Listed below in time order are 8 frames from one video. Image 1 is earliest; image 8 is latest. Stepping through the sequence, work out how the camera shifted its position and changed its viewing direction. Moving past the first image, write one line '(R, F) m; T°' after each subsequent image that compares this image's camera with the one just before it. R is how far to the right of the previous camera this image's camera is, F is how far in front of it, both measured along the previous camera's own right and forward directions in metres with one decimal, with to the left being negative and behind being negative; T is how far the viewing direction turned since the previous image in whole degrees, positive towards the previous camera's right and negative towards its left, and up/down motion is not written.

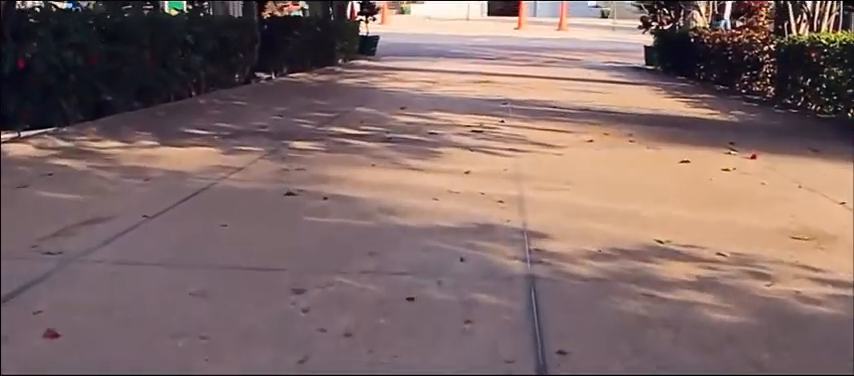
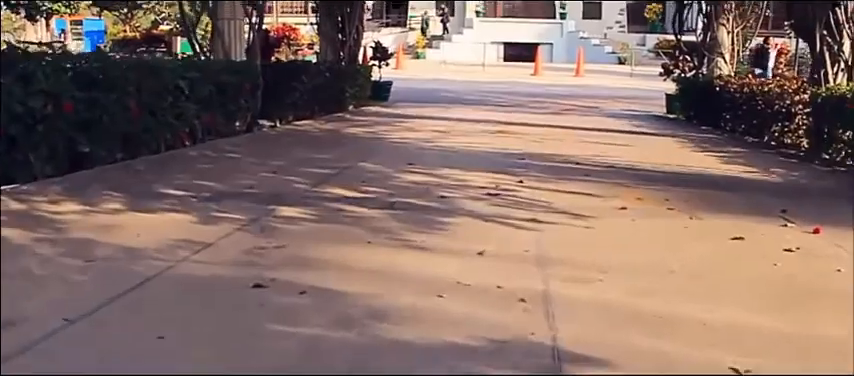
(0.0, +0.8) m; -1°
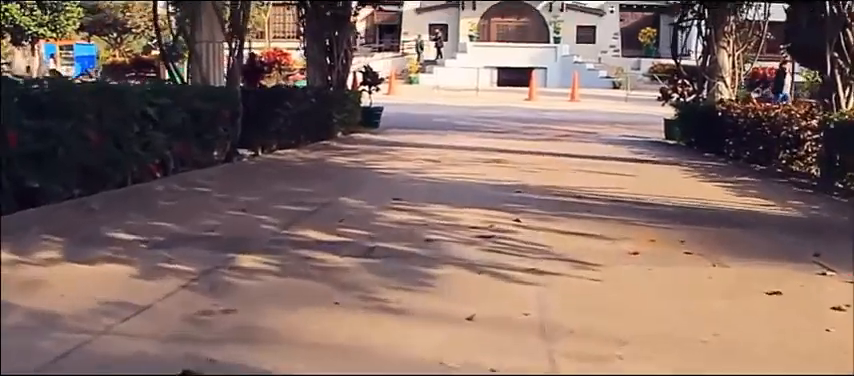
(0.0, +0.7) m; 0°
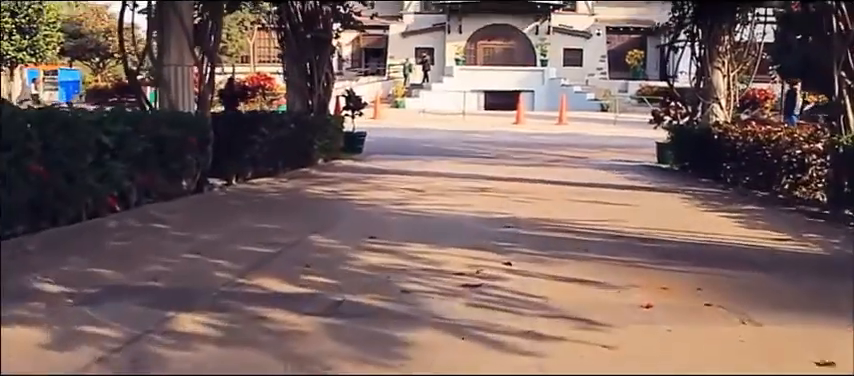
(0.0, +0.7) m; +1°
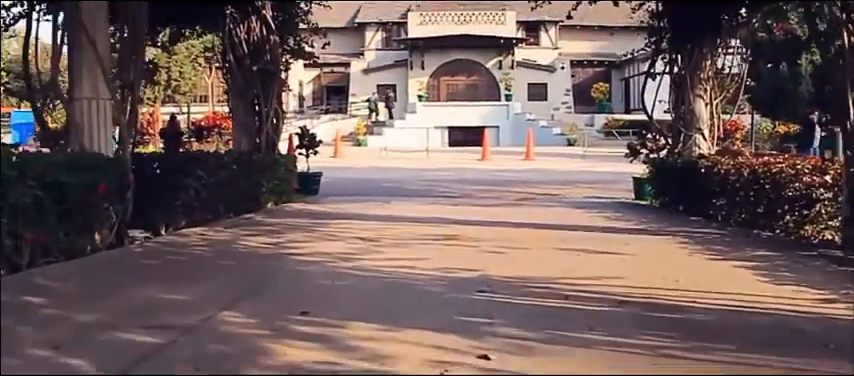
(+0.1, +1.5) m; +2°
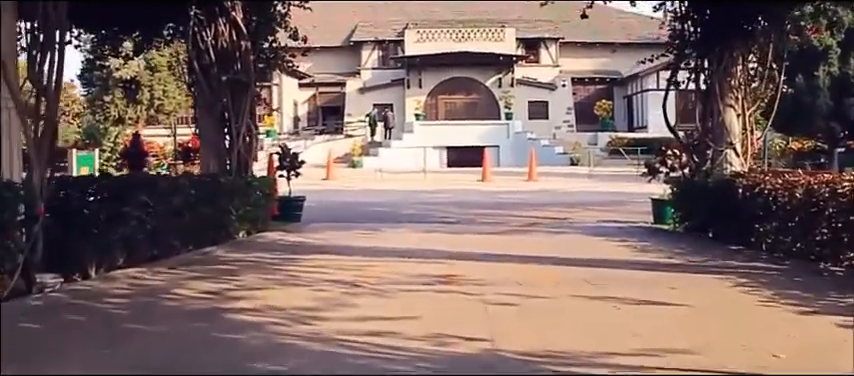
(+0.1, +2.0) m; 0°
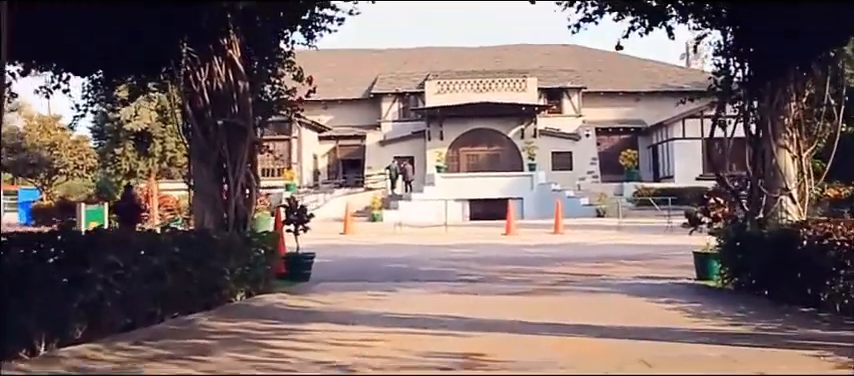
(0.0, +1.5) m; -1°
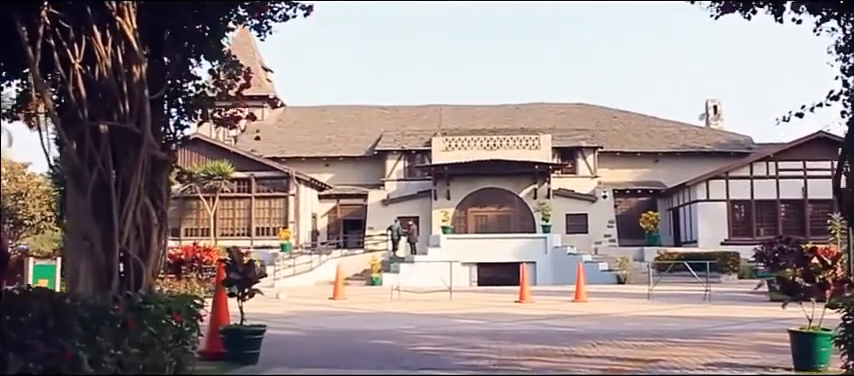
(+0.1, +4.4) m; 0°
